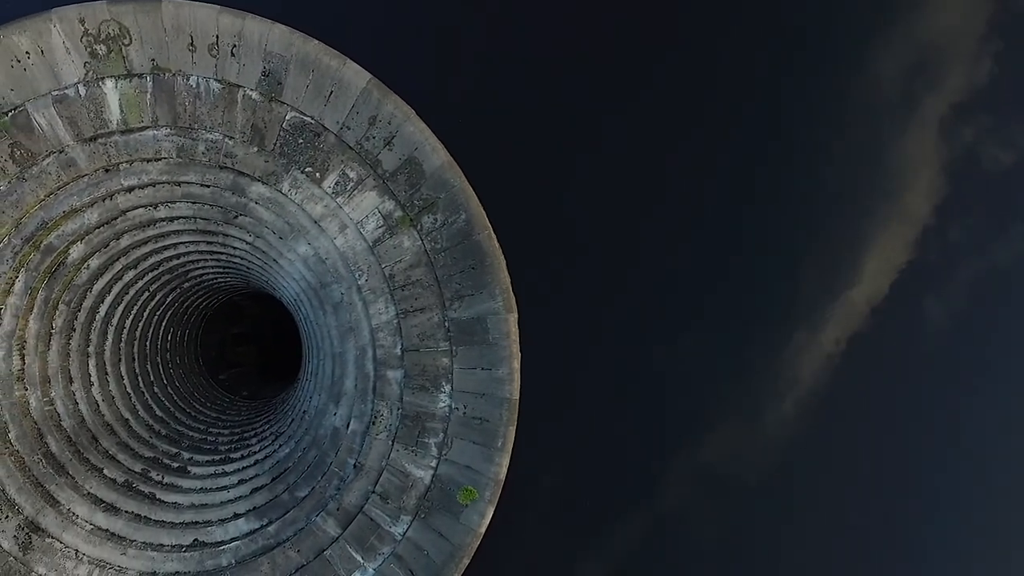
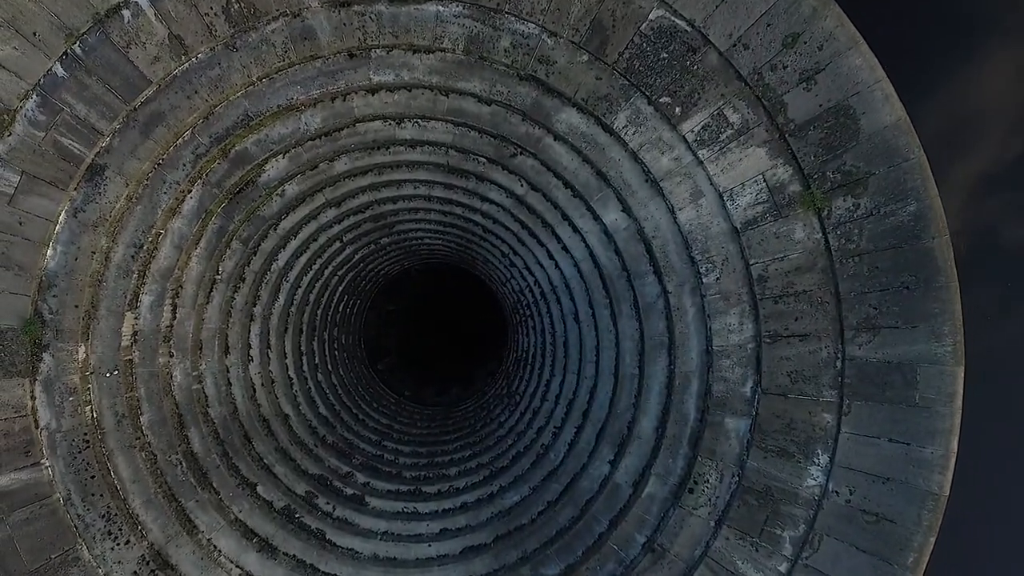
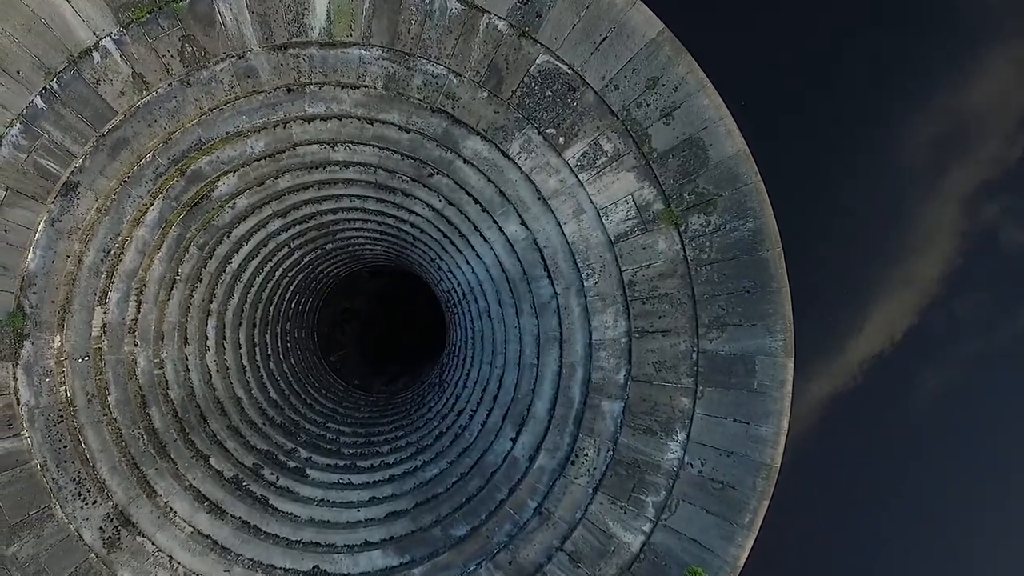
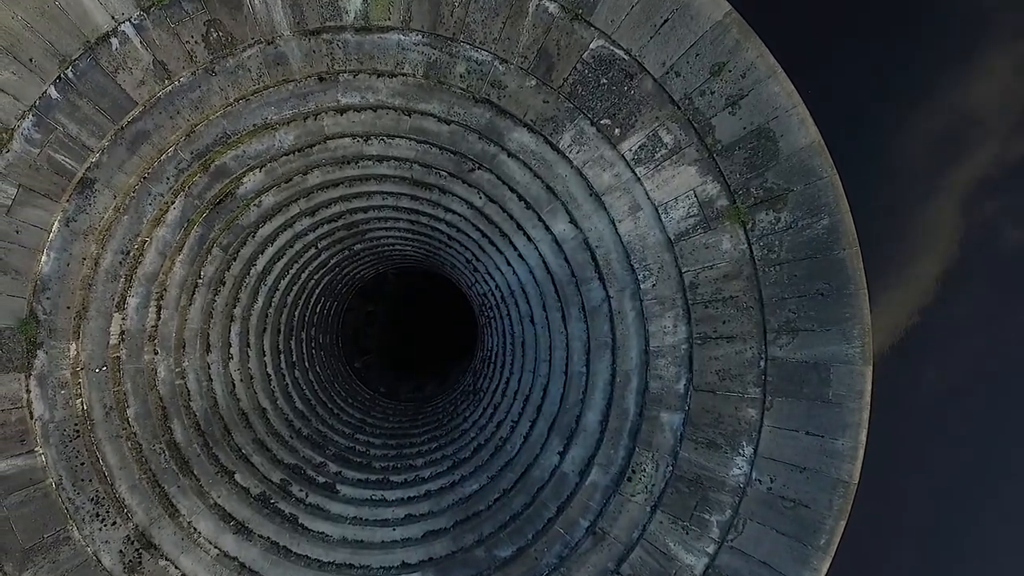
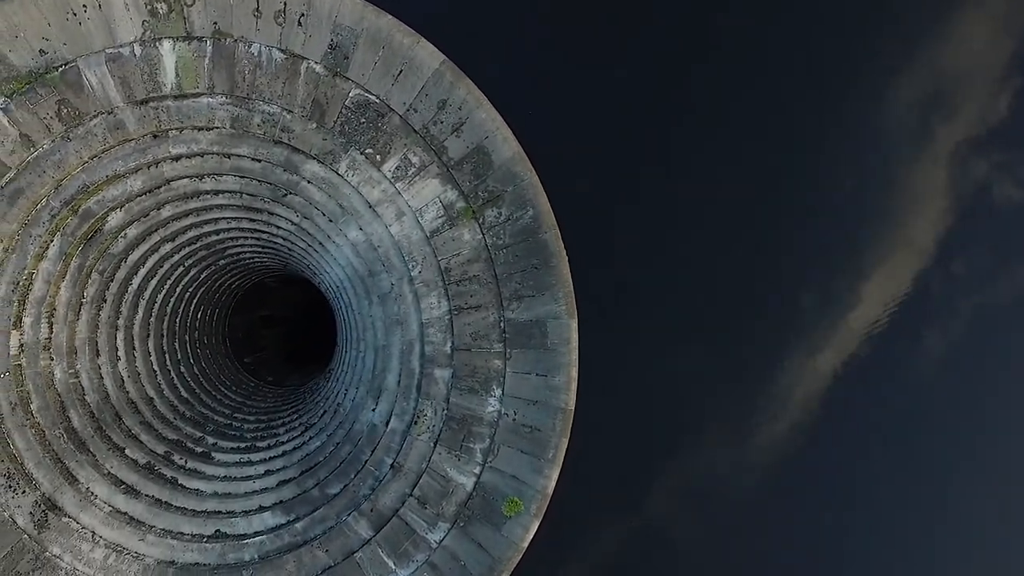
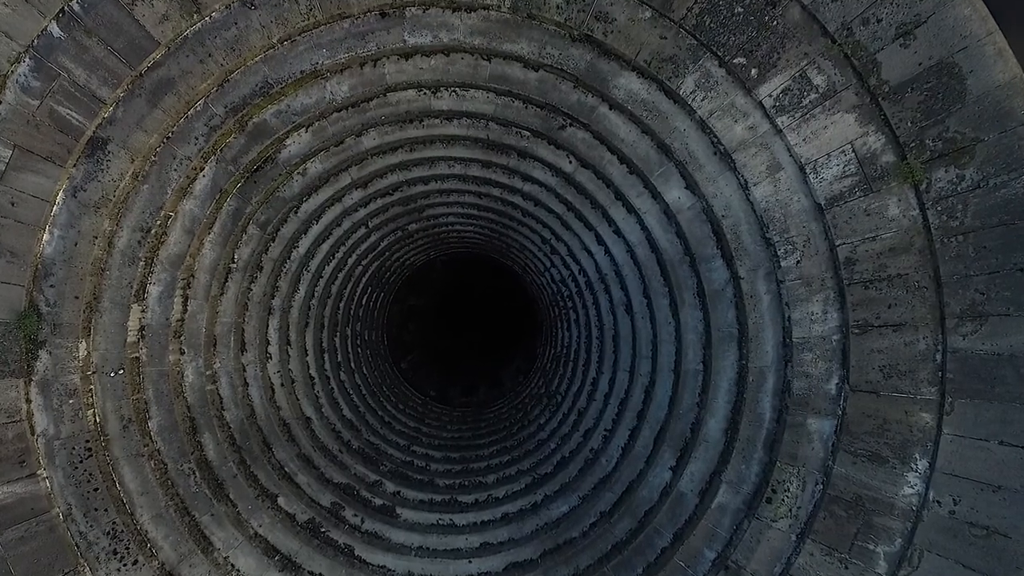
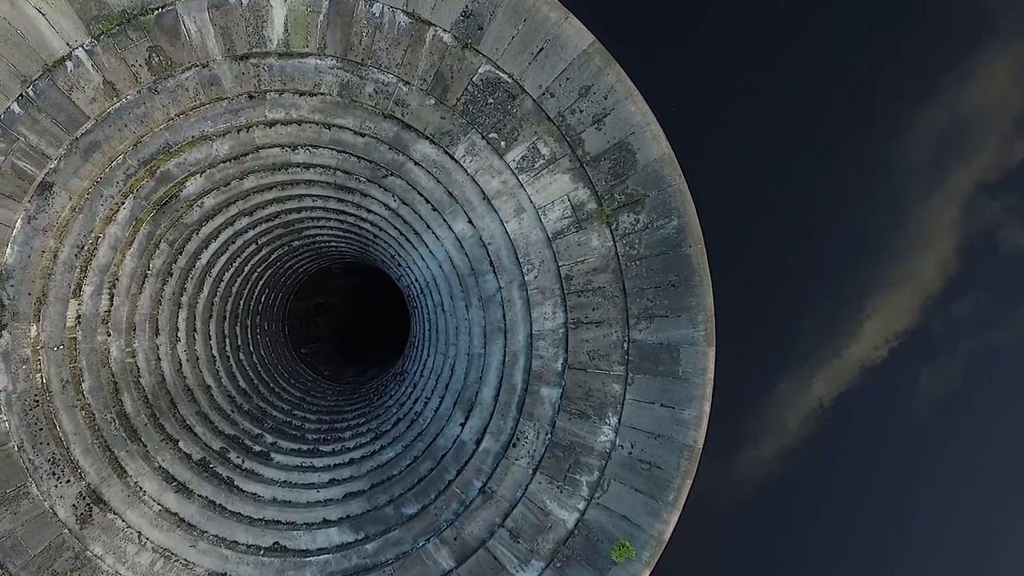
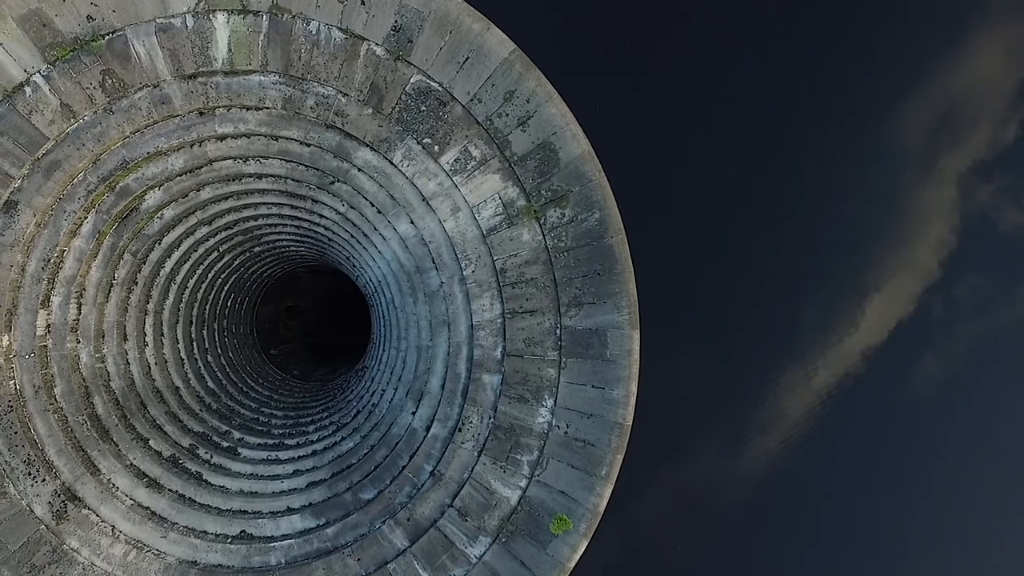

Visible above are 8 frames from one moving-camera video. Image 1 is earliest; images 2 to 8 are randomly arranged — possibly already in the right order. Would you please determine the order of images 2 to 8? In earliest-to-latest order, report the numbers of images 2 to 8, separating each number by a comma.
5, 8, 7, 3, 4, 2, 6
